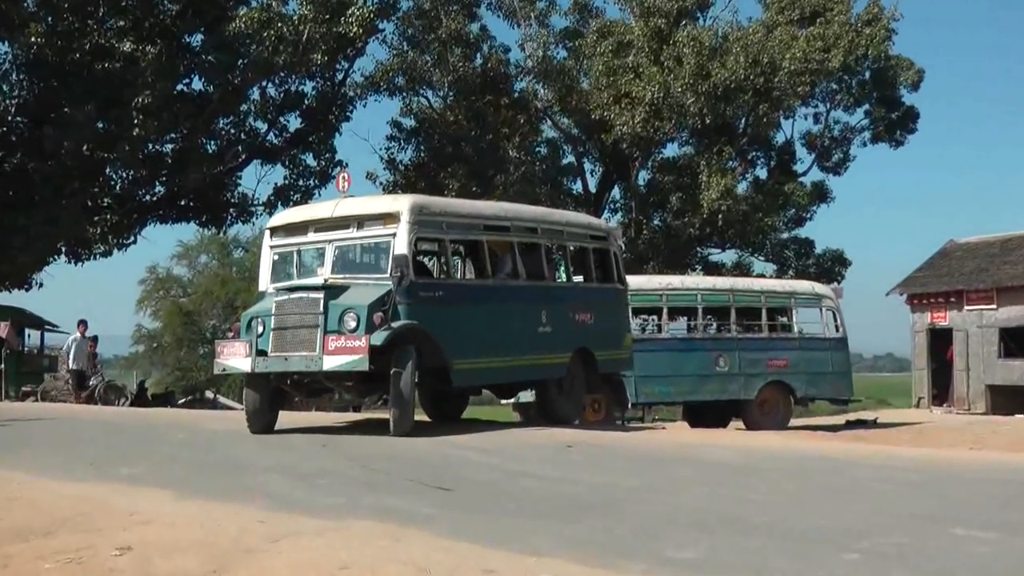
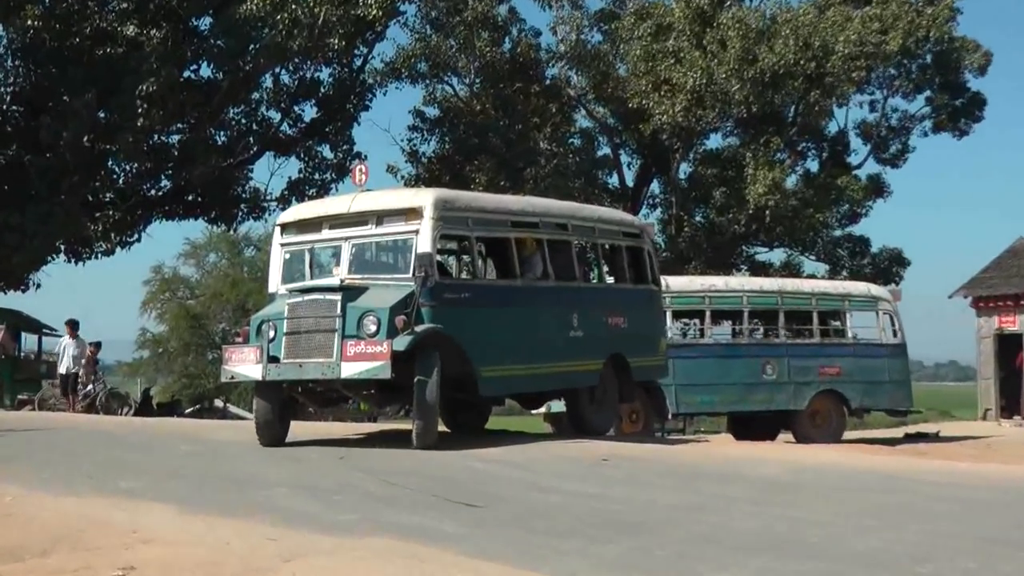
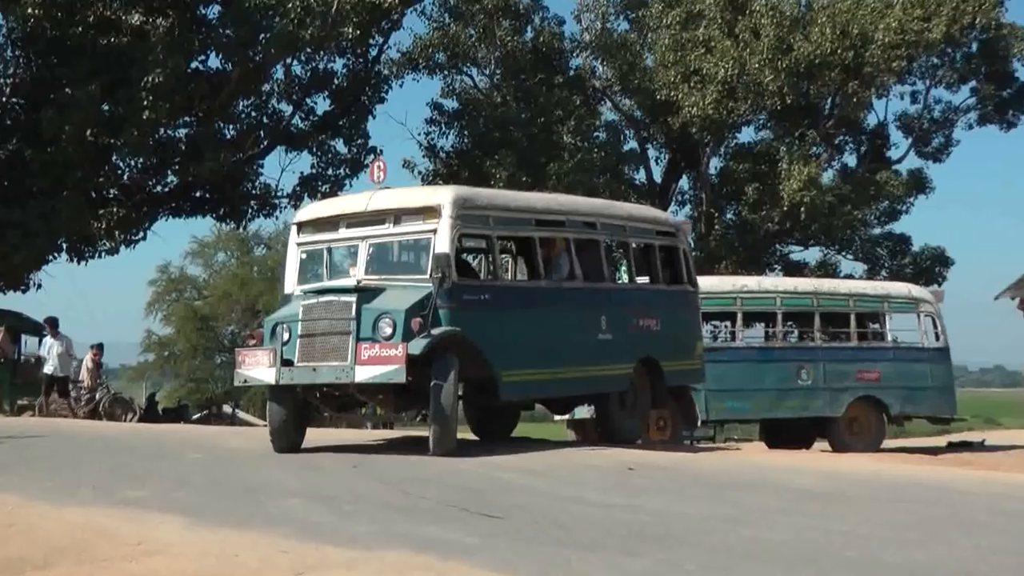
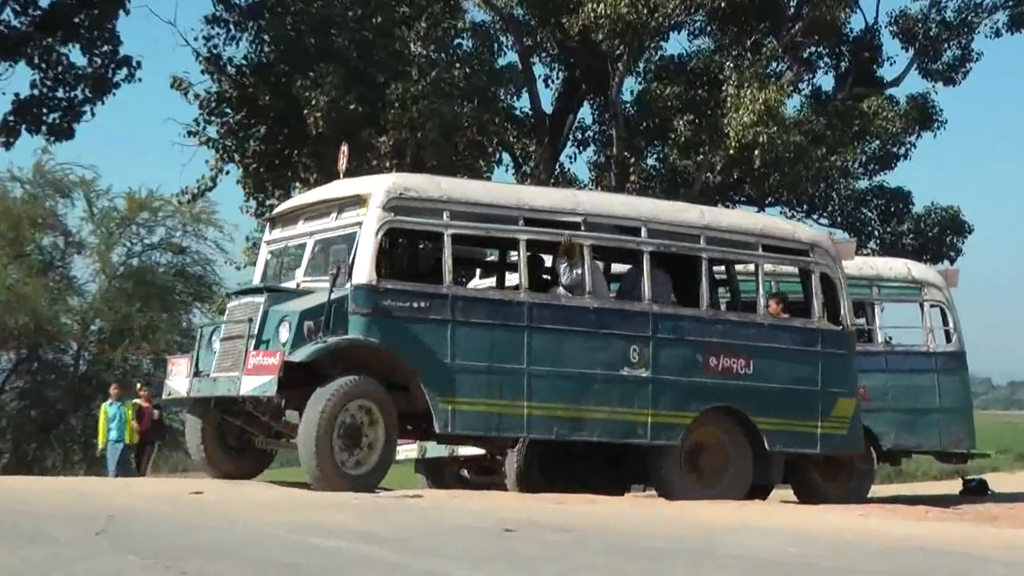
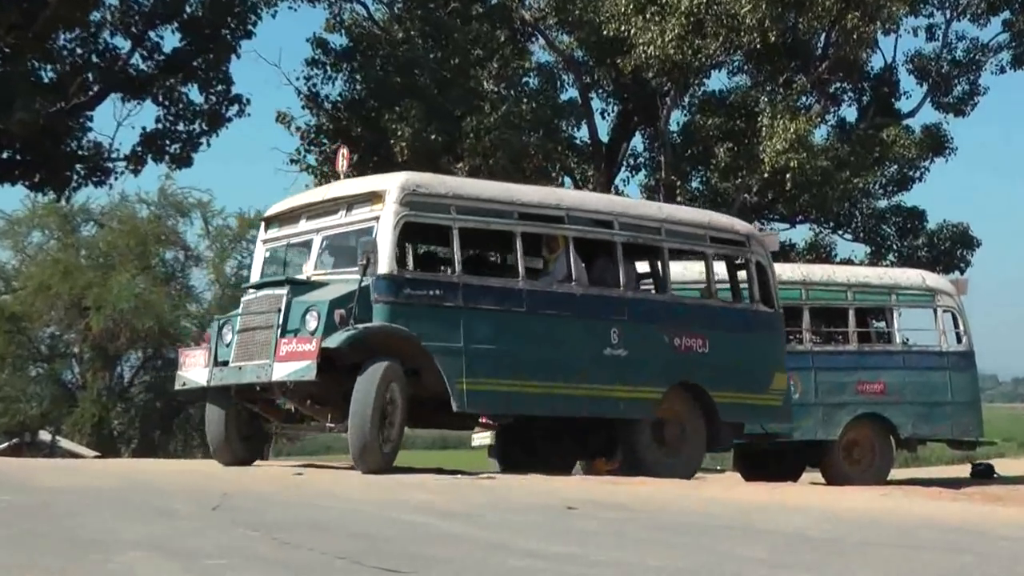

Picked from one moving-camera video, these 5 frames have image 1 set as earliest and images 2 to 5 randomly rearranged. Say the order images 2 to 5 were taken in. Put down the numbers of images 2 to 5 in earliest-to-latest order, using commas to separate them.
2, 3, 5, 4
